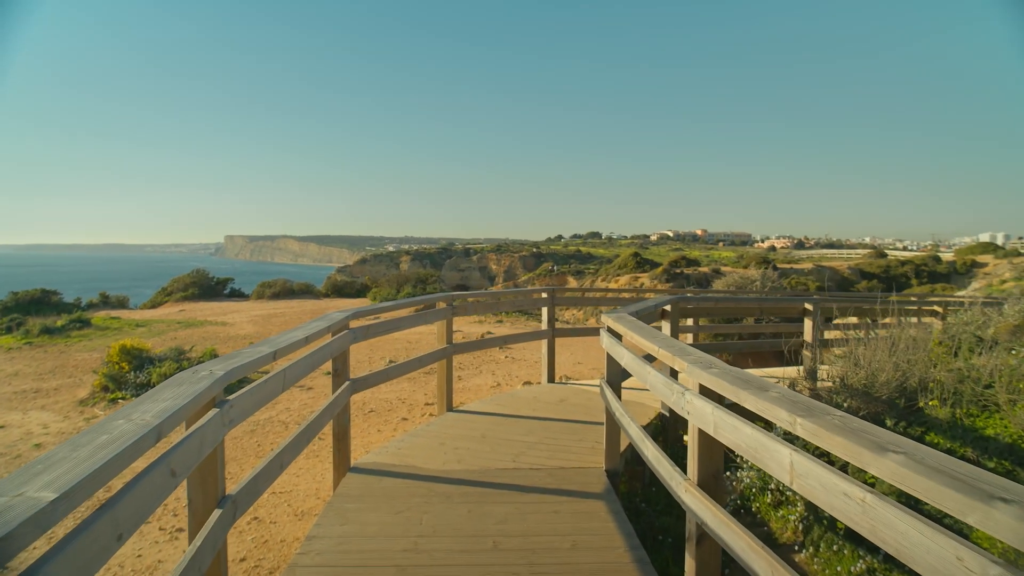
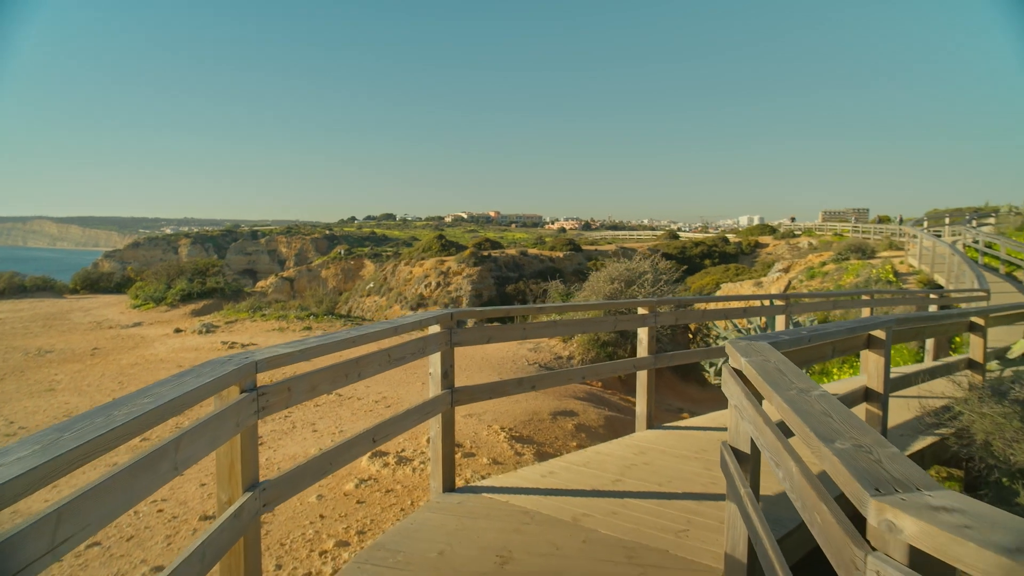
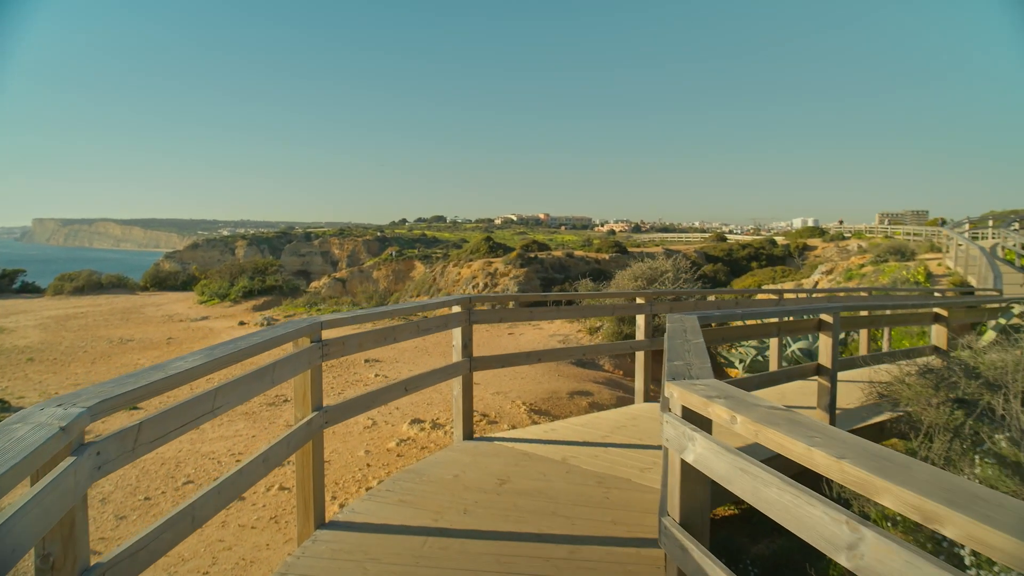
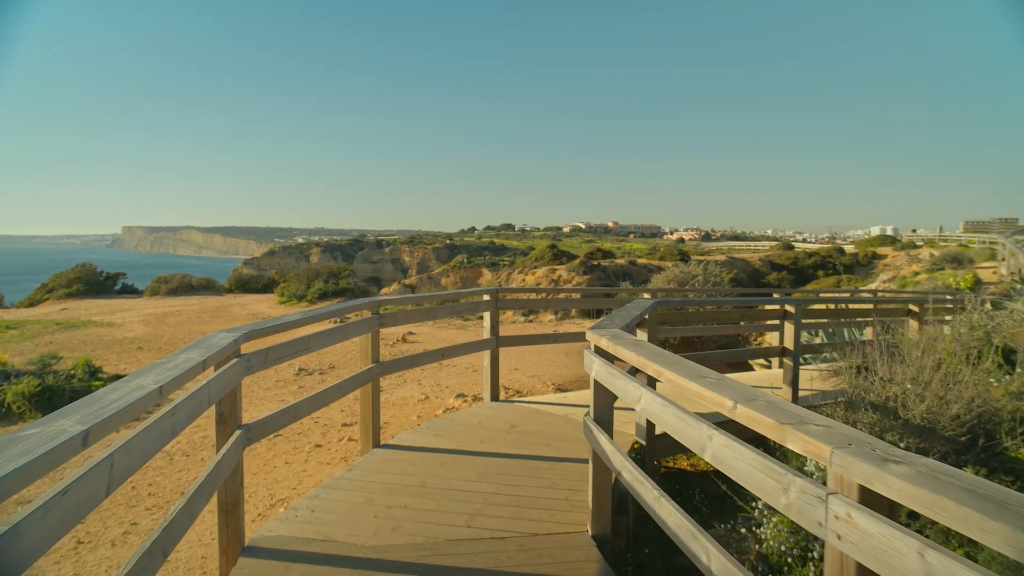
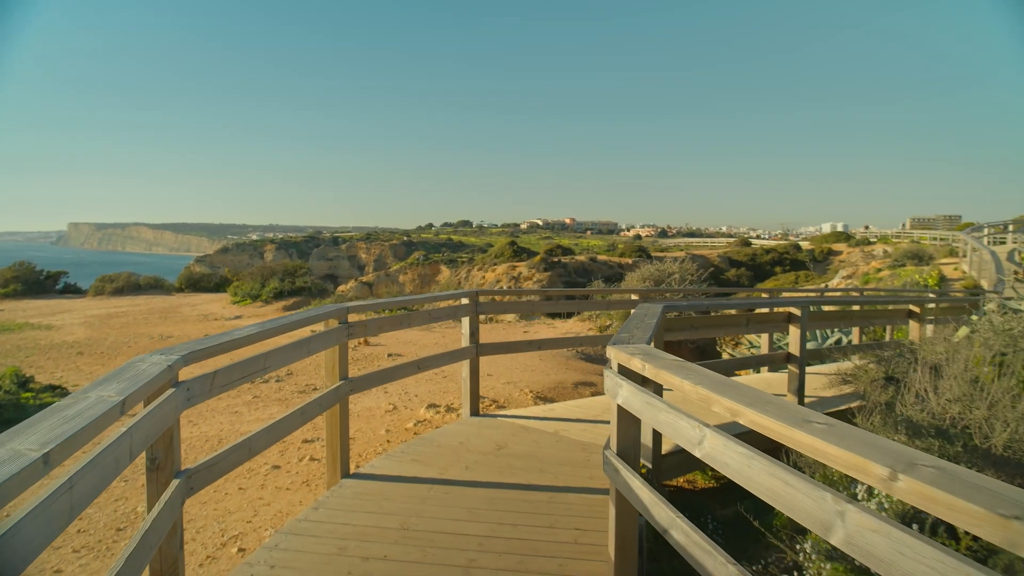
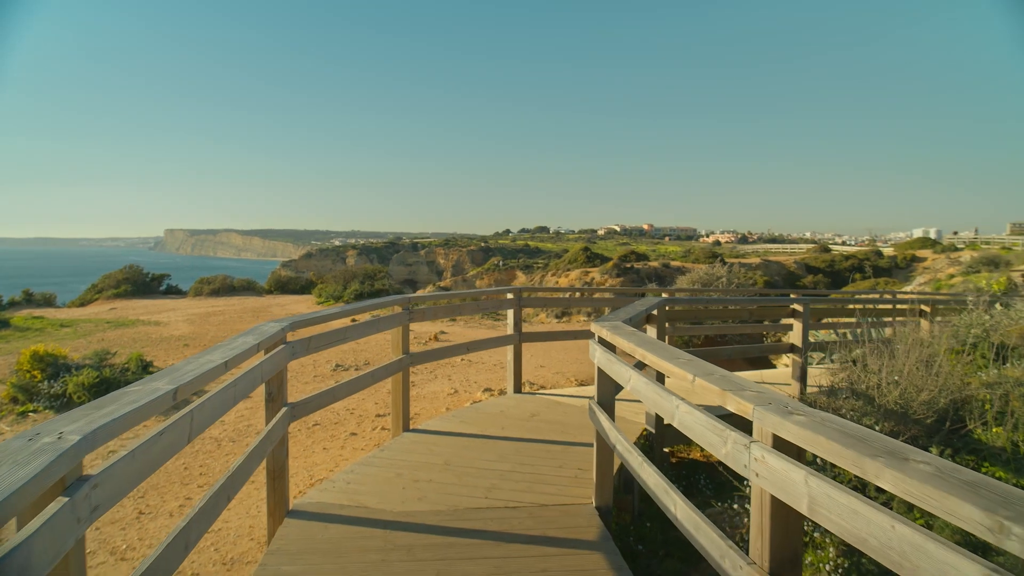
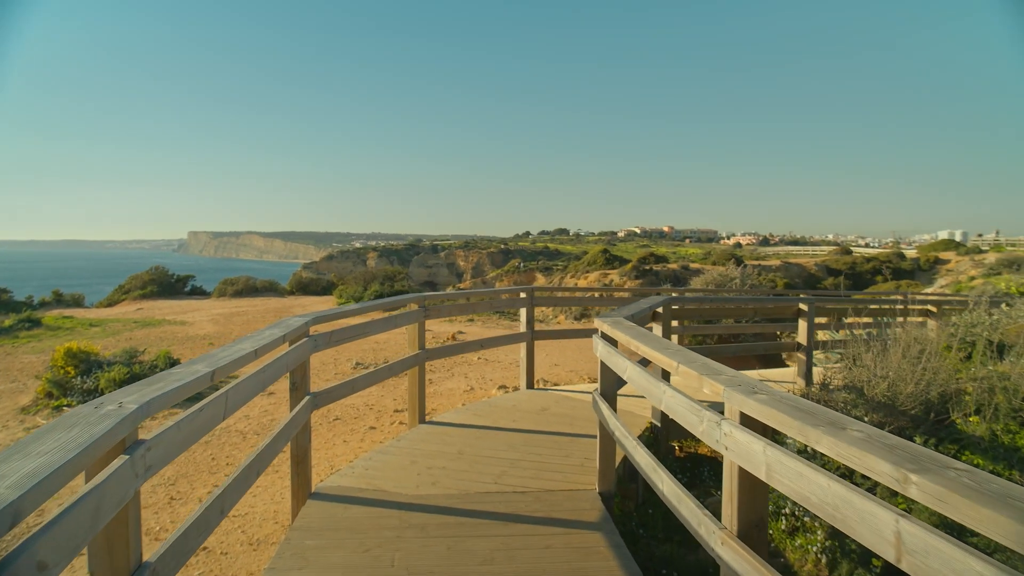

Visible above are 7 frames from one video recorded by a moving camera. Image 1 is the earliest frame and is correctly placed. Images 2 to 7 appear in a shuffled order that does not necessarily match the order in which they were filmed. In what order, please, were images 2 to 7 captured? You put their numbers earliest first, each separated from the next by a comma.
7, 6, 4, 5, 3, 2
